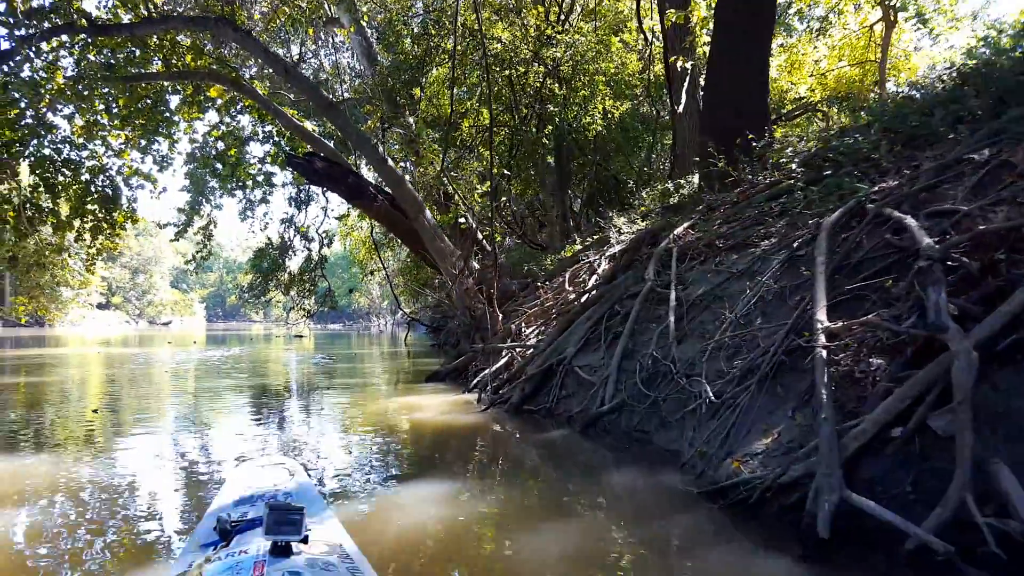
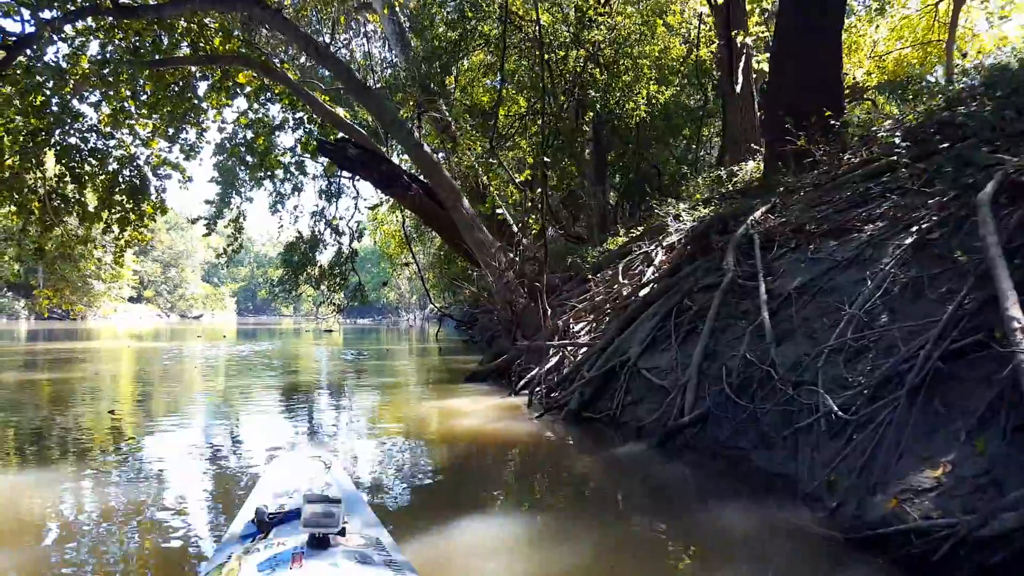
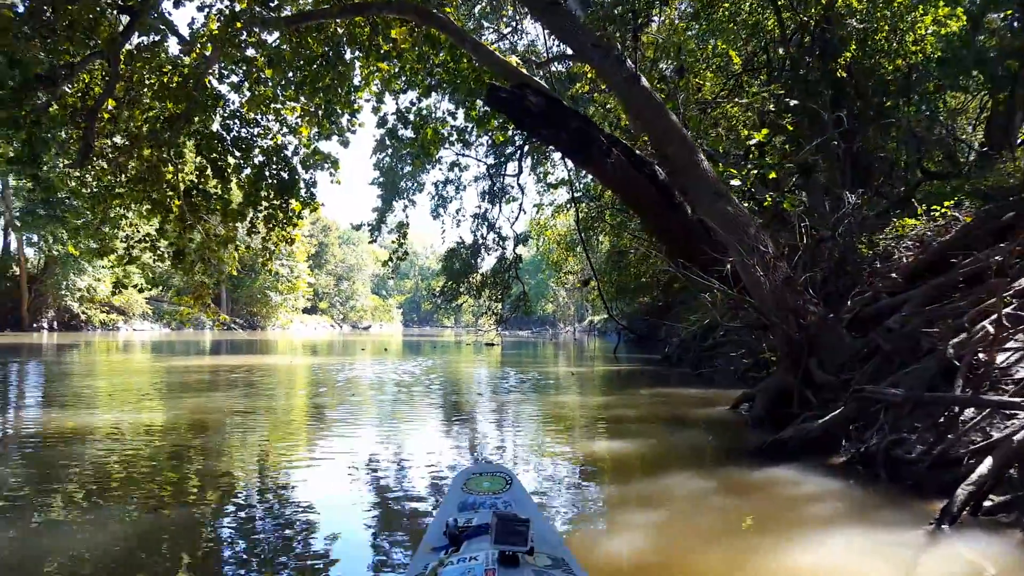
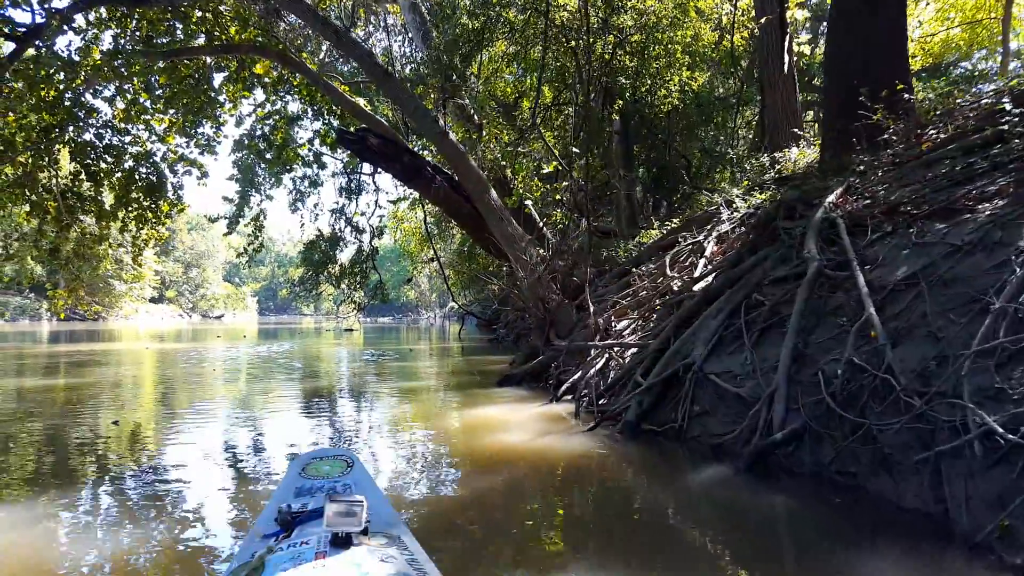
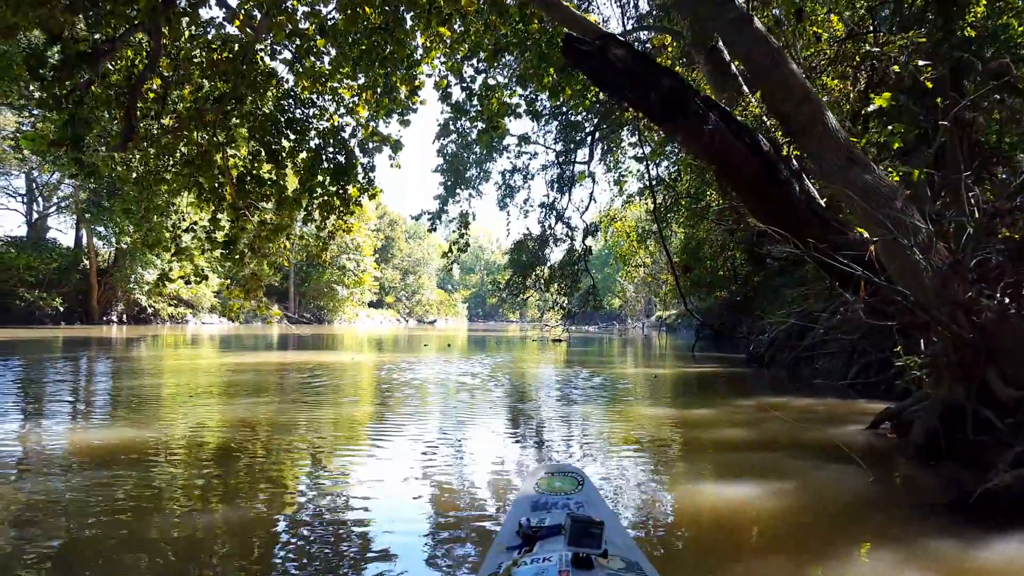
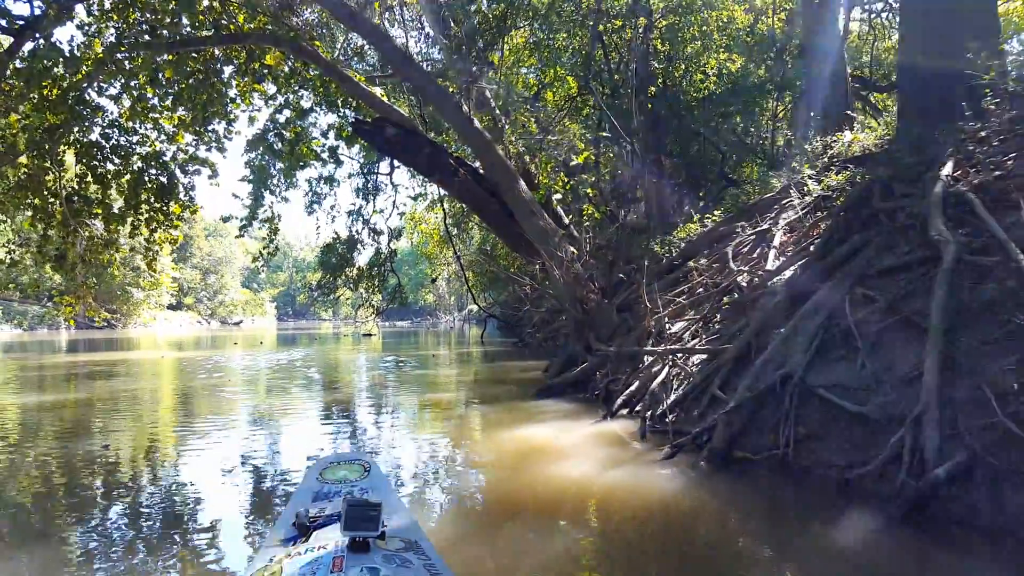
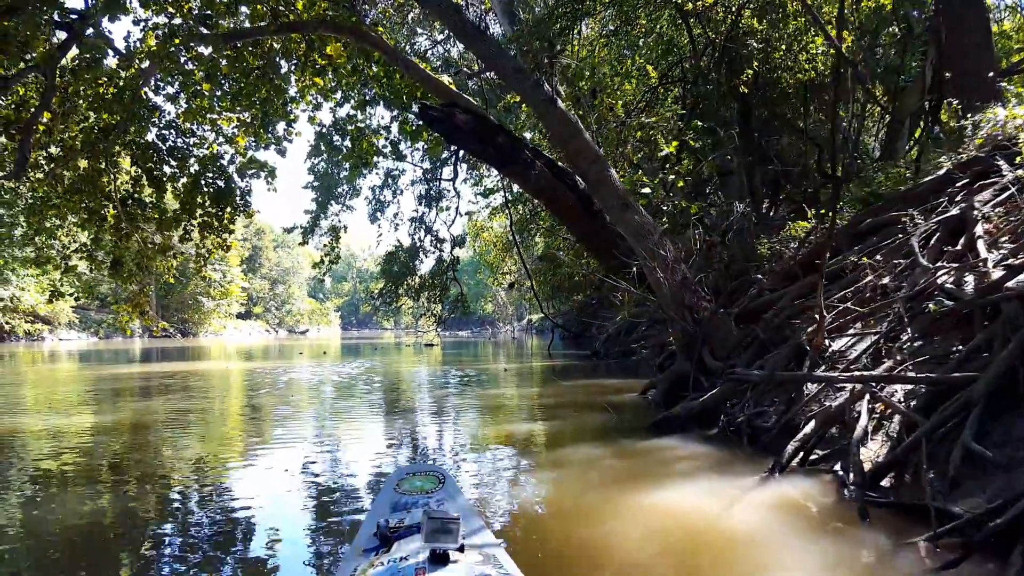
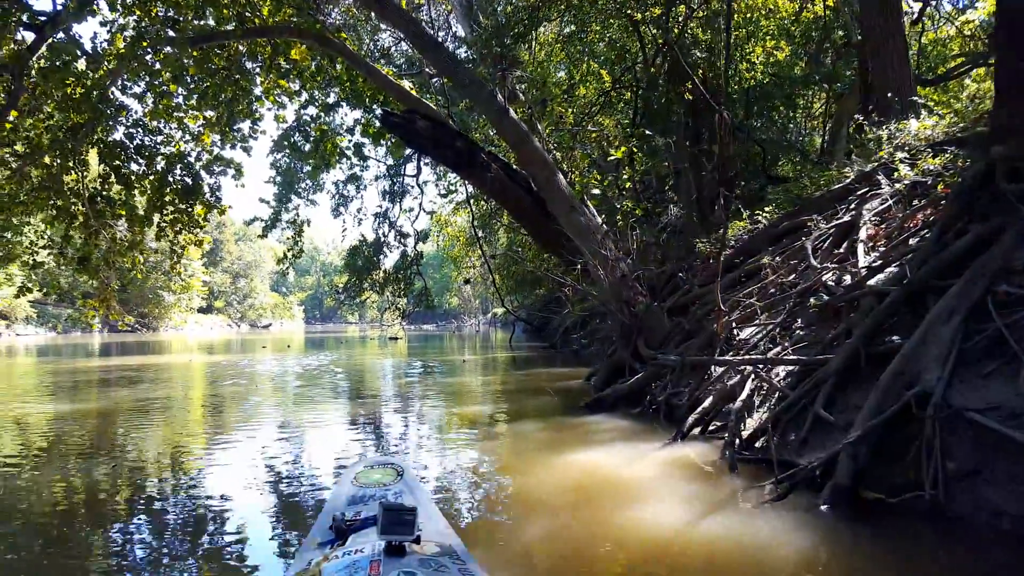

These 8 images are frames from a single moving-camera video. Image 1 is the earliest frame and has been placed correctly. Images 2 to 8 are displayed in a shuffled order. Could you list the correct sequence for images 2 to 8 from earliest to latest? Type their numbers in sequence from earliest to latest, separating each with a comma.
2, 4, 6, 8, 7, 3, 5
